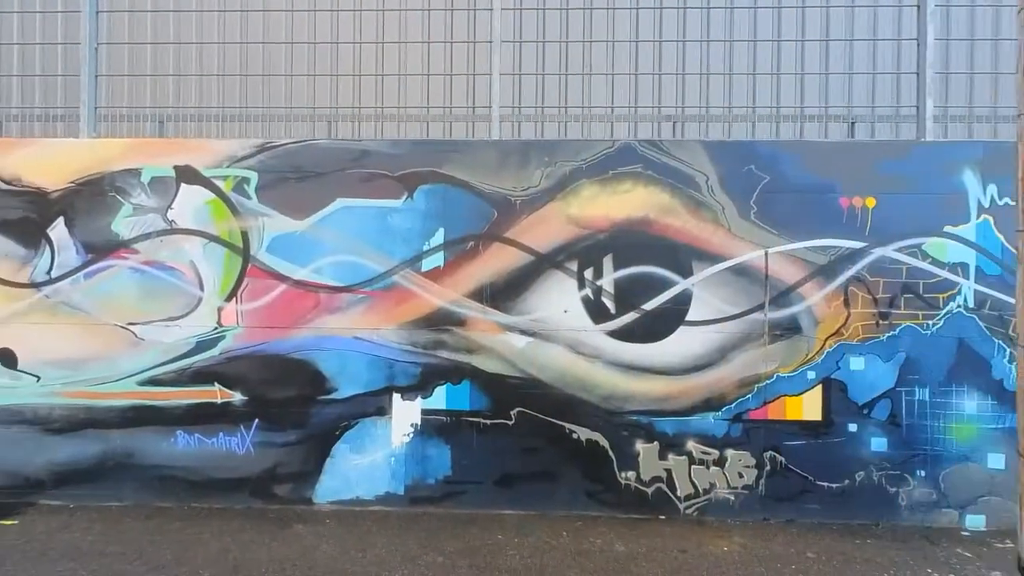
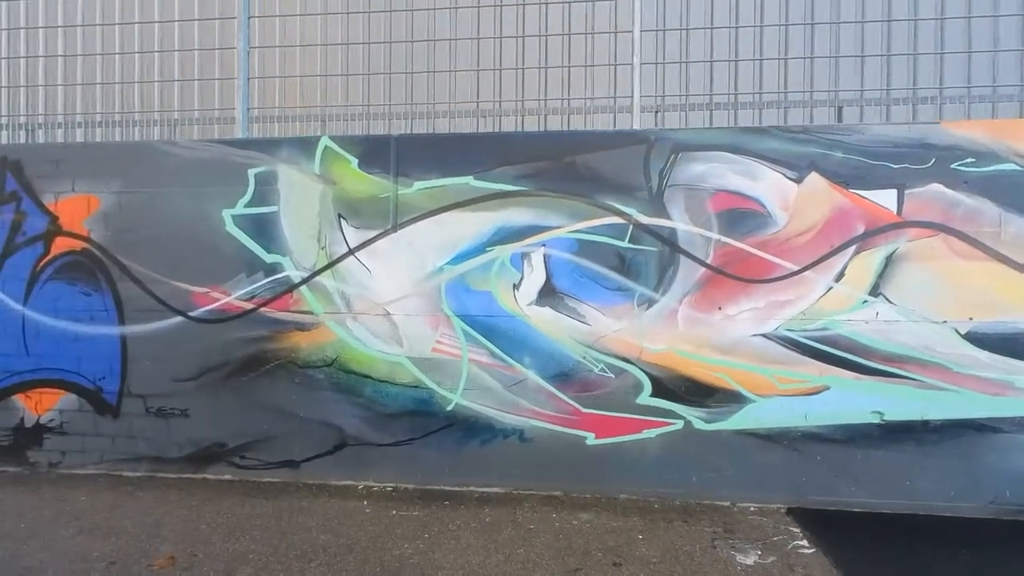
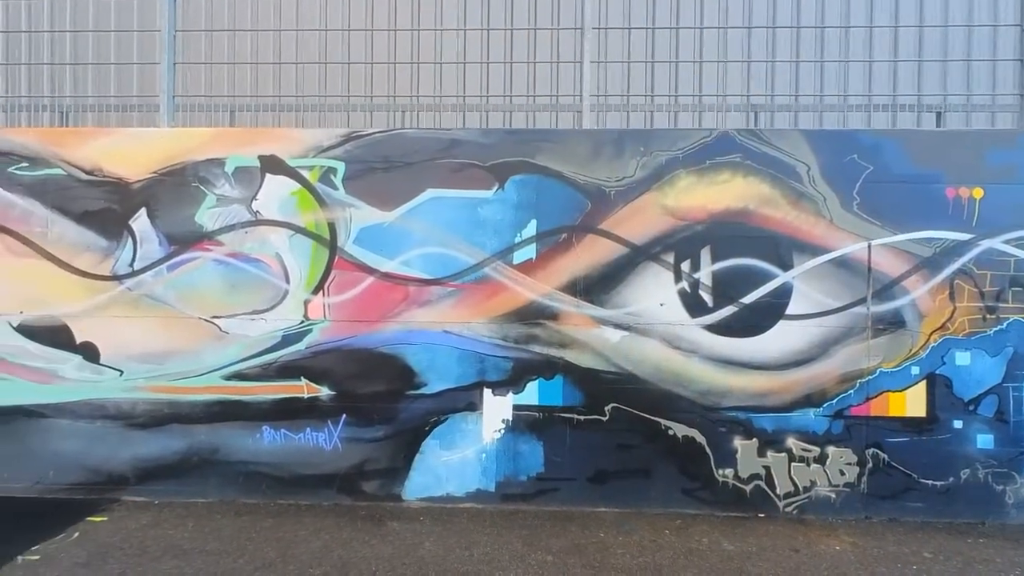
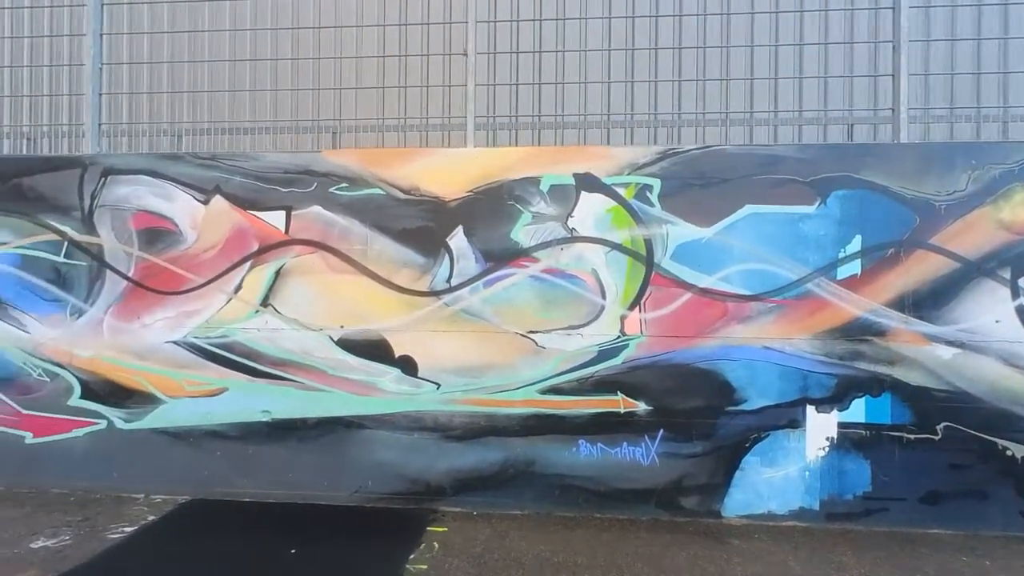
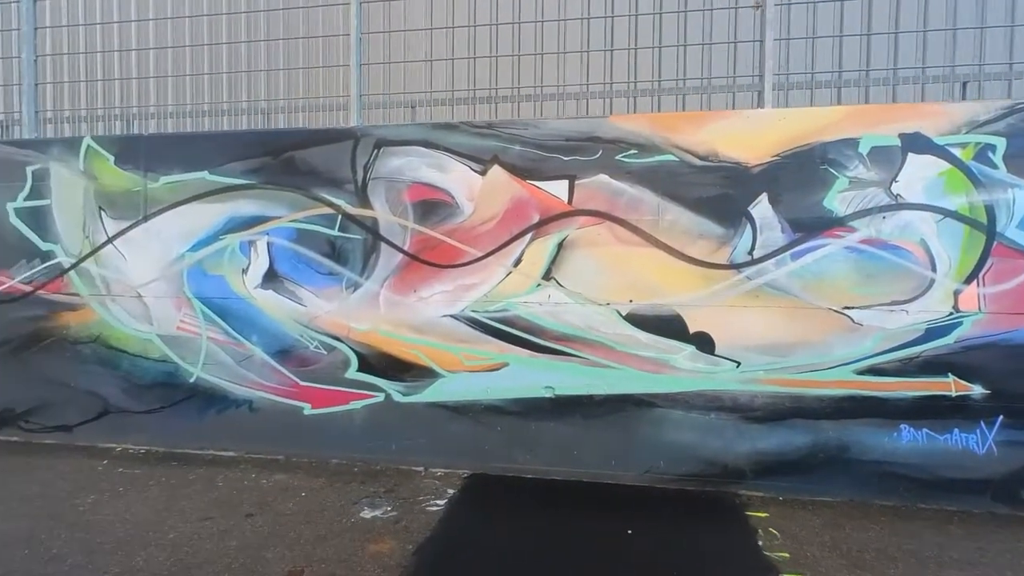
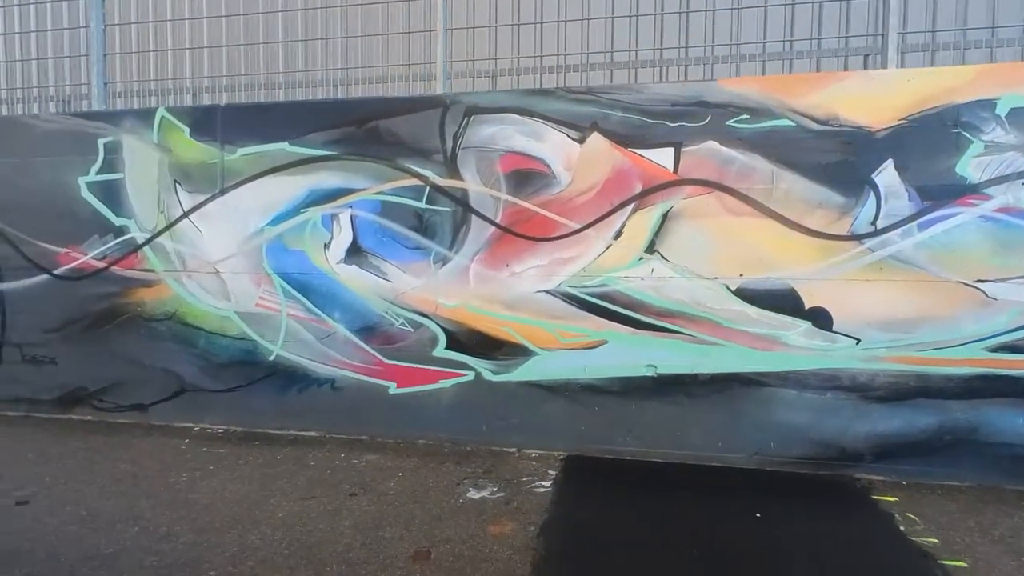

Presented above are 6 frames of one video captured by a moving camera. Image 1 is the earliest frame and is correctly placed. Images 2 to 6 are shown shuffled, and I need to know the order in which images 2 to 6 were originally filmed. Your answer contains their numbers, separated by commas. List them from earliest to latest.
3, 4, 5, 6, 2
